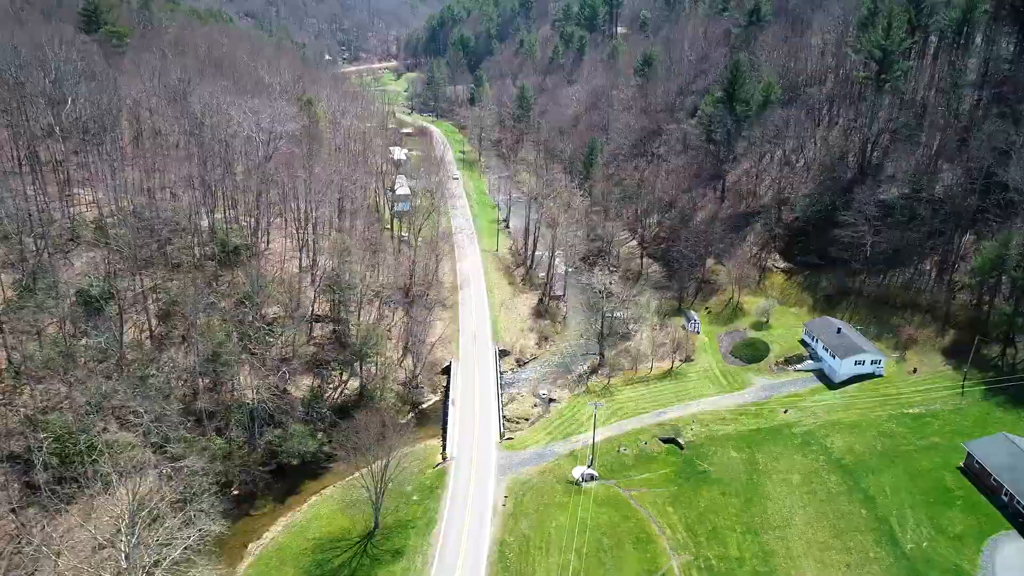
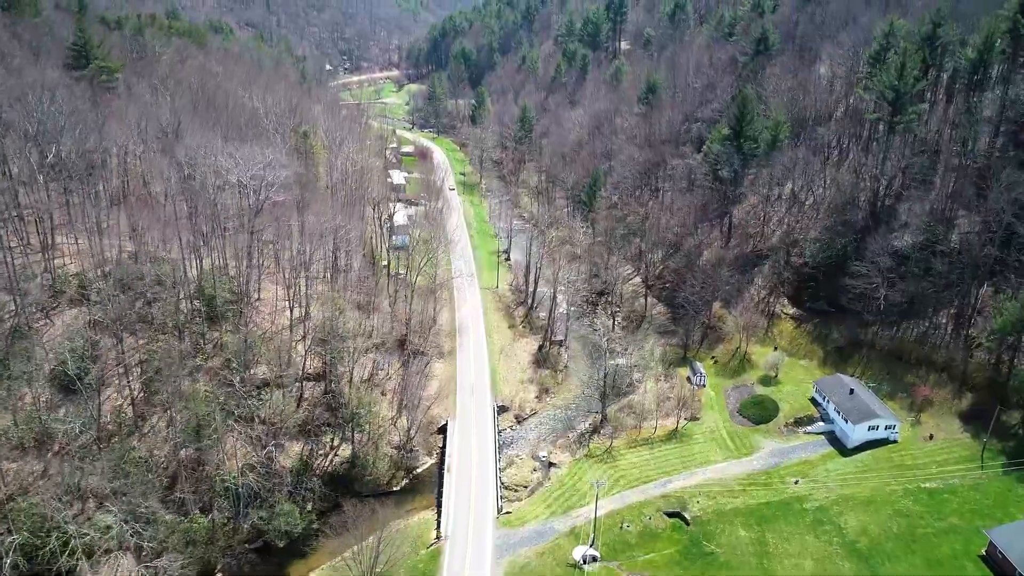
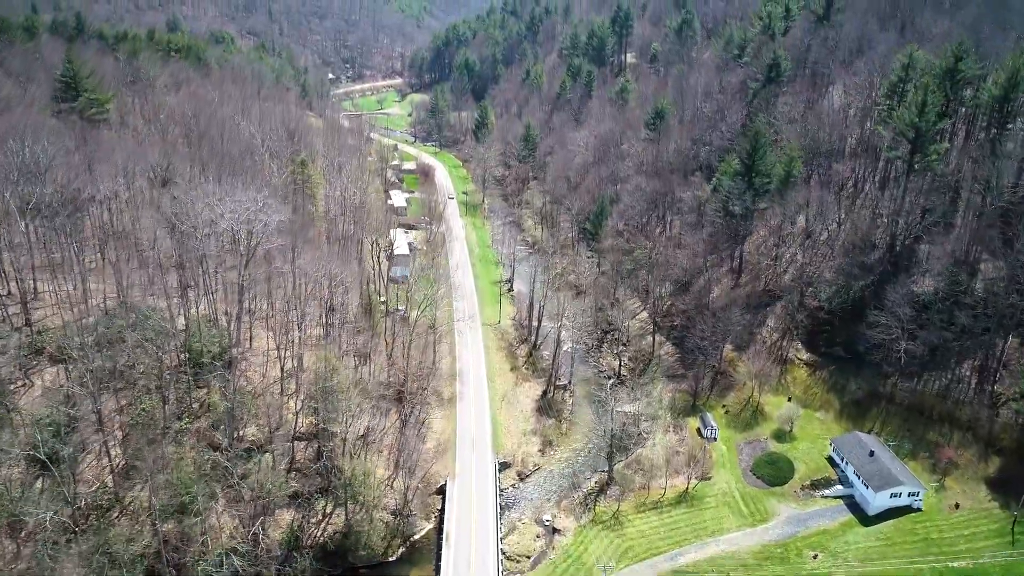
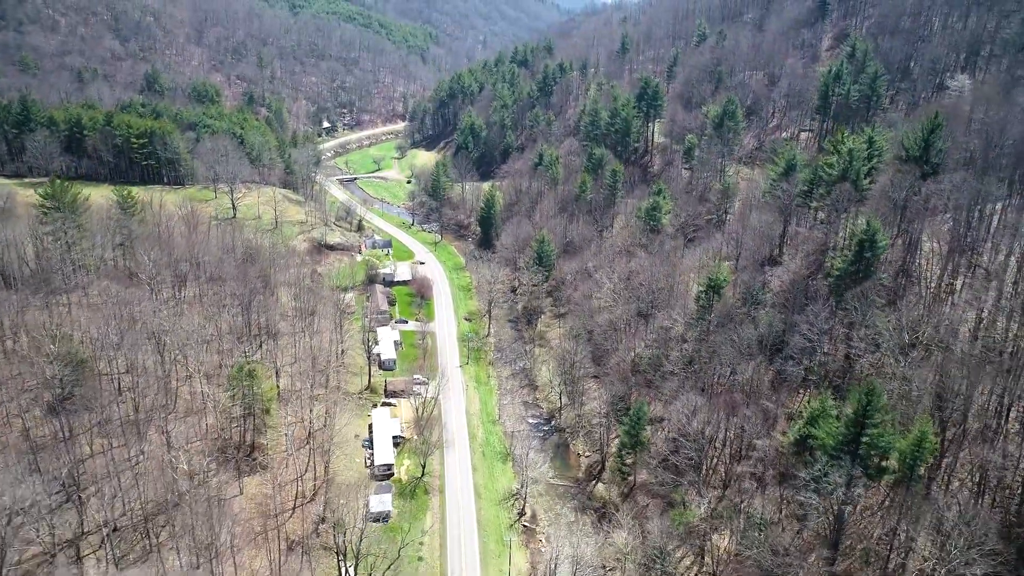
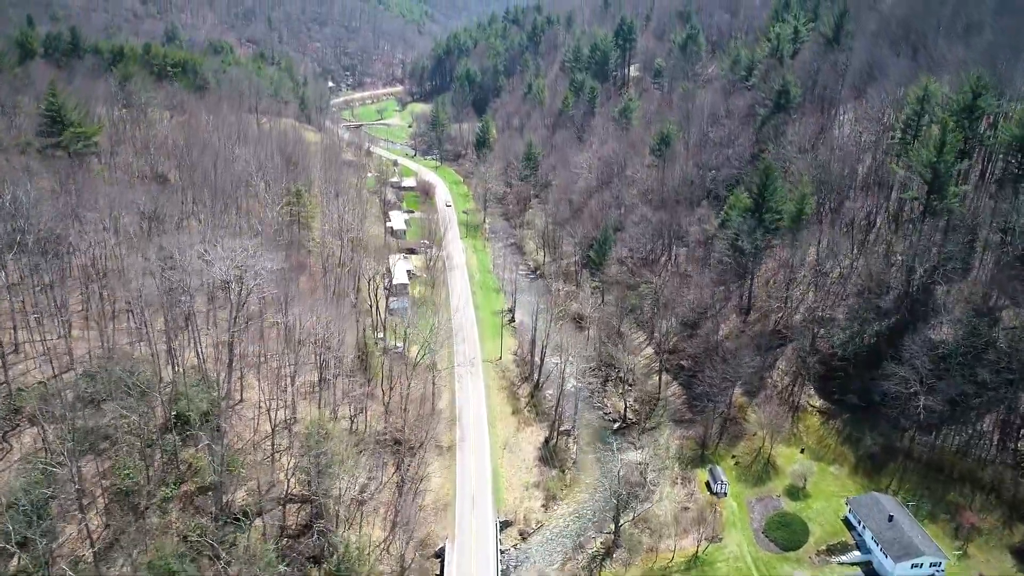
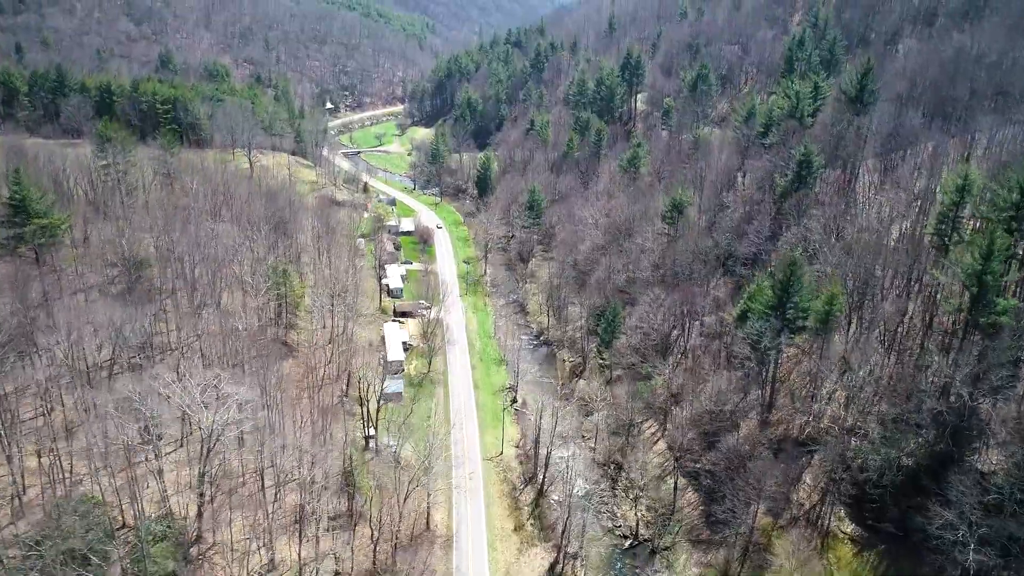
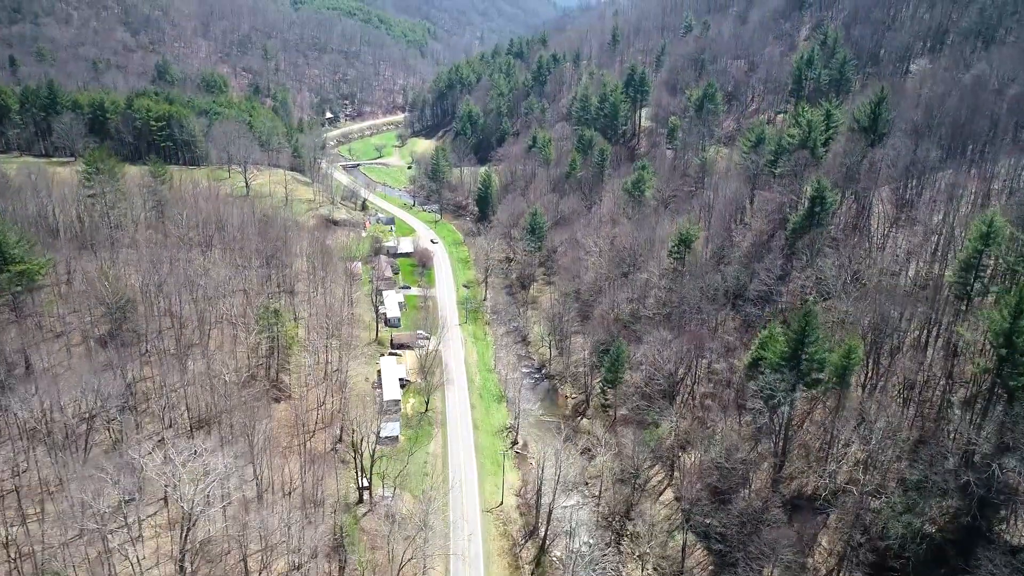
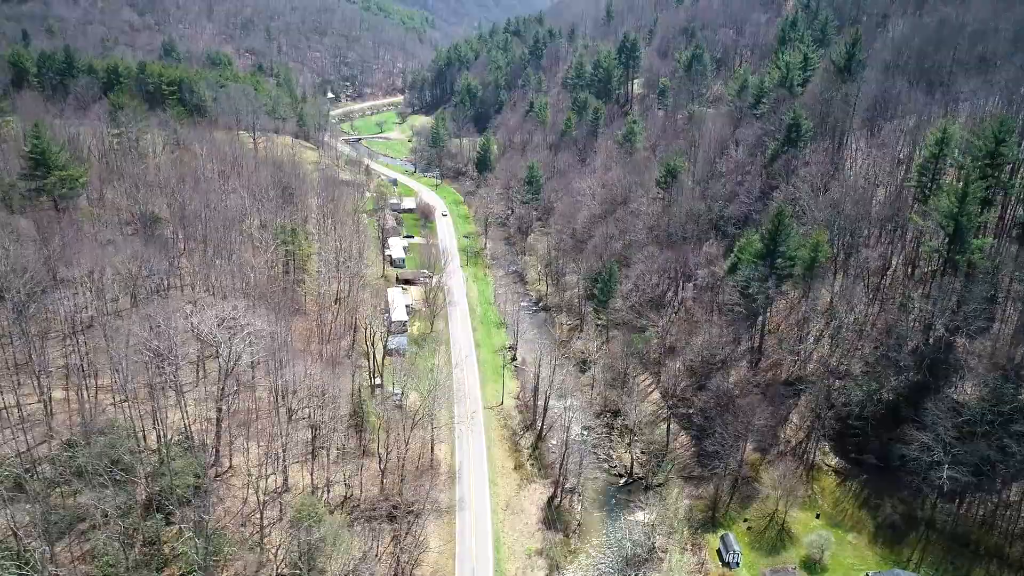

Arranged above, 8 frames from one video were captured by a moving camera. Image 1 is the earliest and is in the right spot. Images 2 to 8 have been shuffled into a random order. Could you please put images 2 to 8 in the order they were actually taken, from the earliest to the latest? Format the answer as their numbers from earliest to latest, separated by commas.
2, 3, 5, 8, 6, 7, 4
